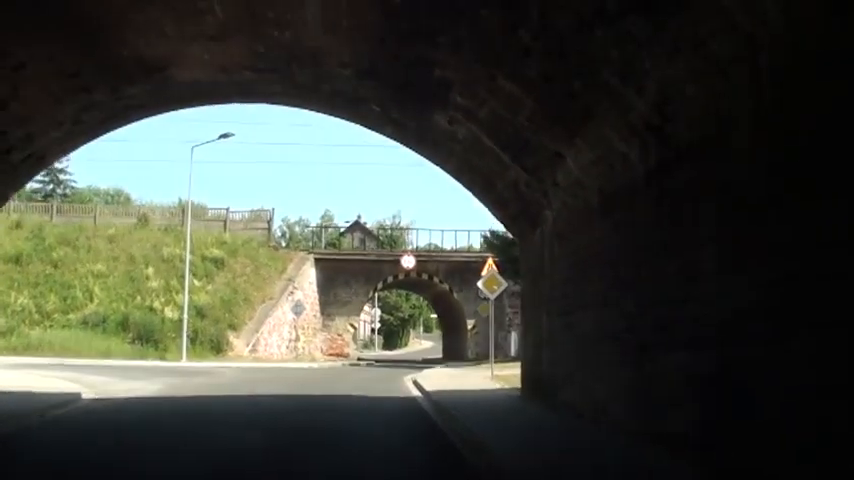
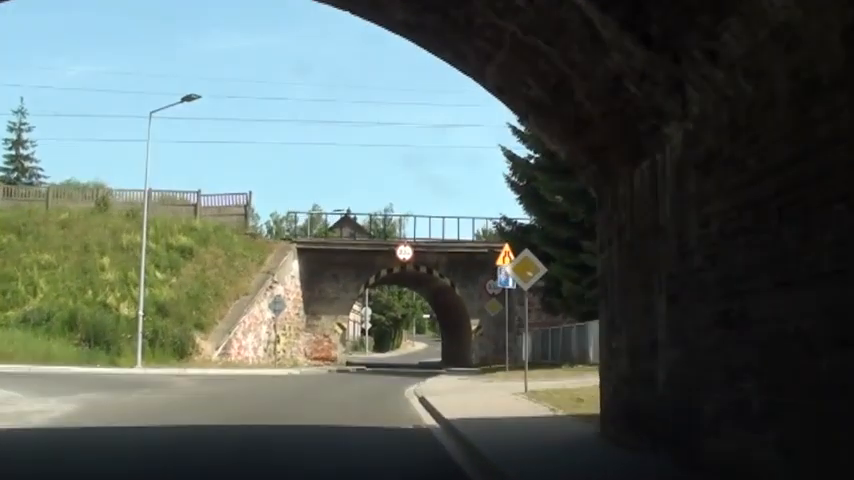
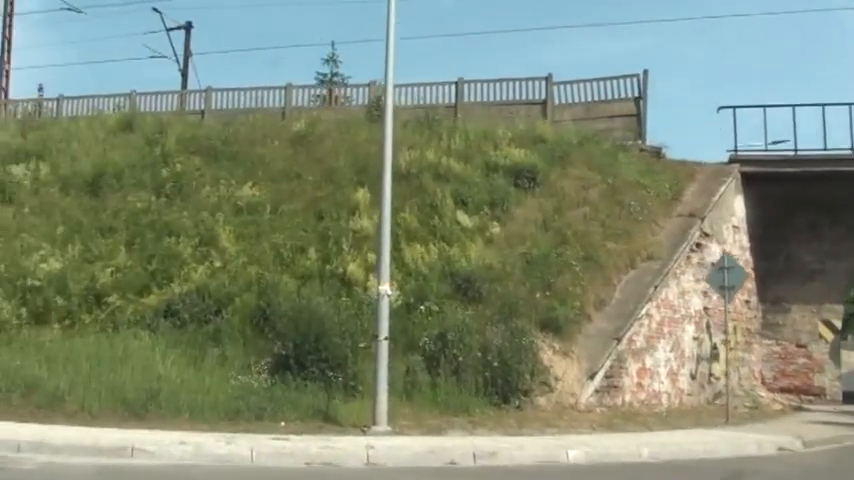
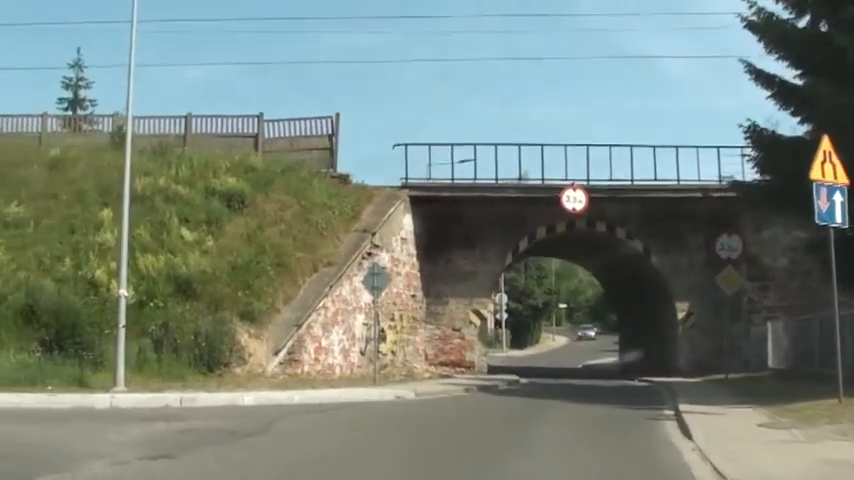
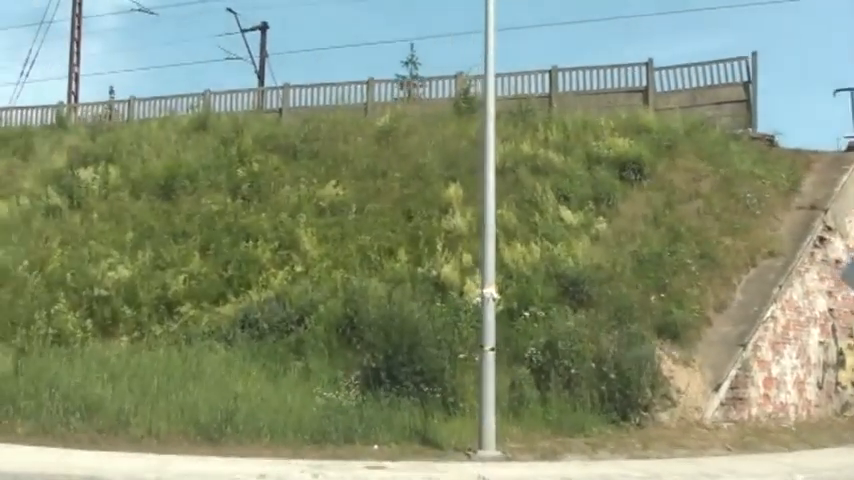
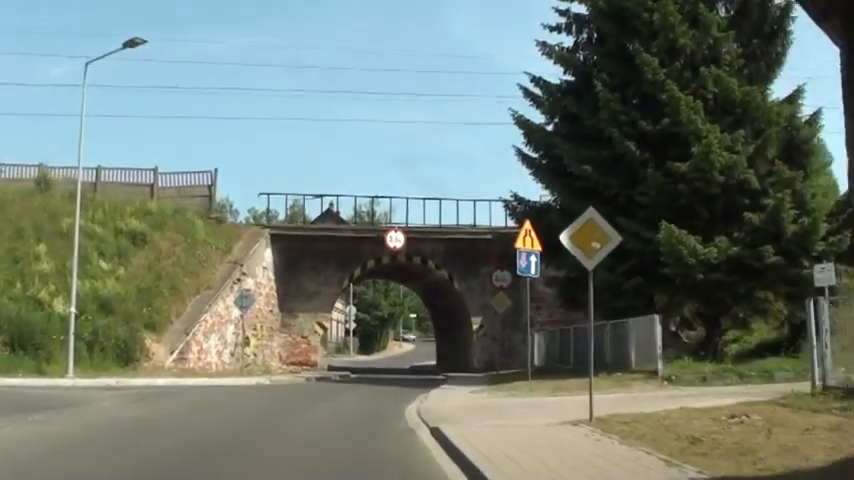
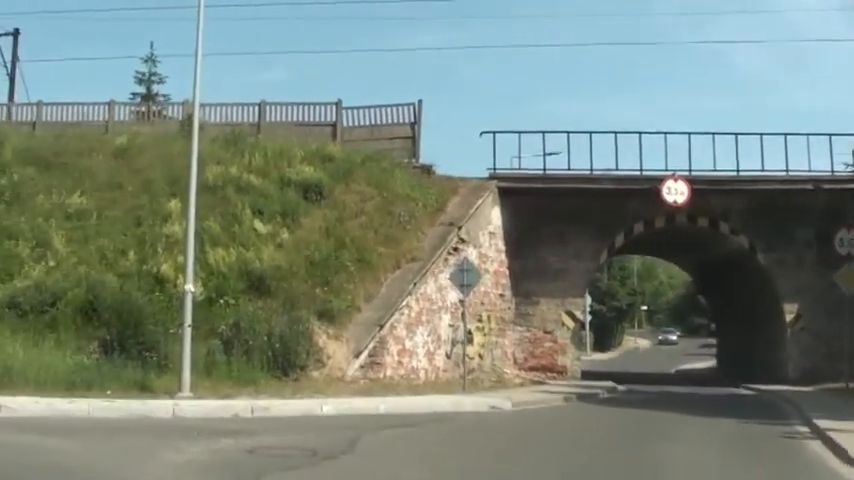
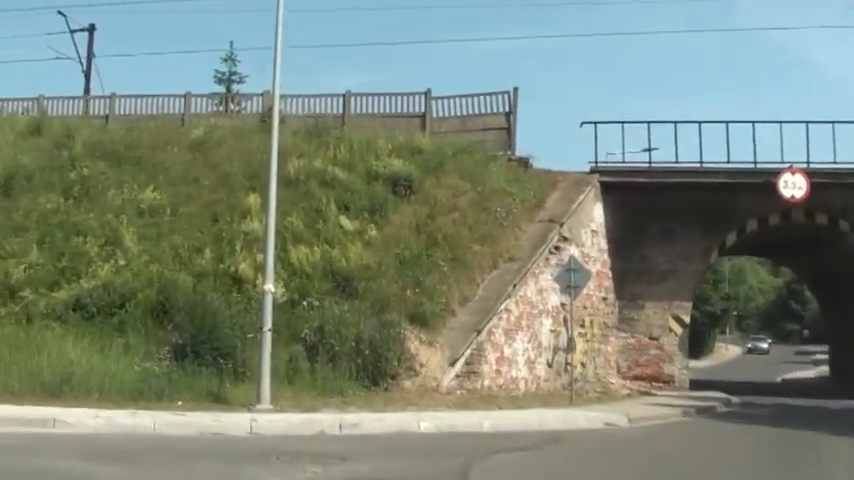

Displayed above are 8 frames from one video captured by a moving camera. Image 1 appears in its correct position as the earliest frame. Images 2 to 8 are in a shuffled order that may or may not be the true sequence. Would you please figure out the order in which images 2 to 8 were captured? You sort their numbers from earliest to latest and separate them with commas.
2, 6, 4, 7, 8, 3, 5
